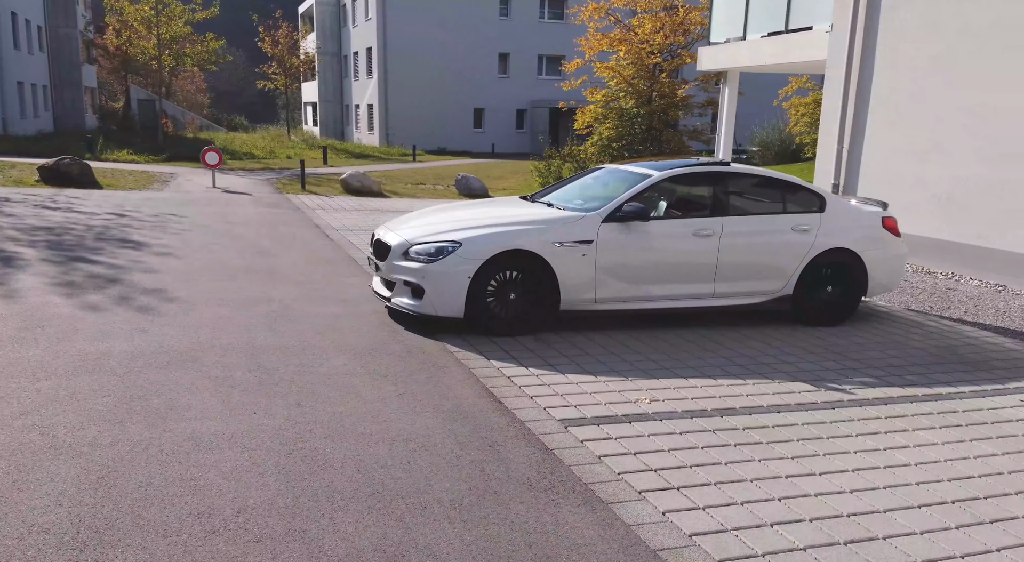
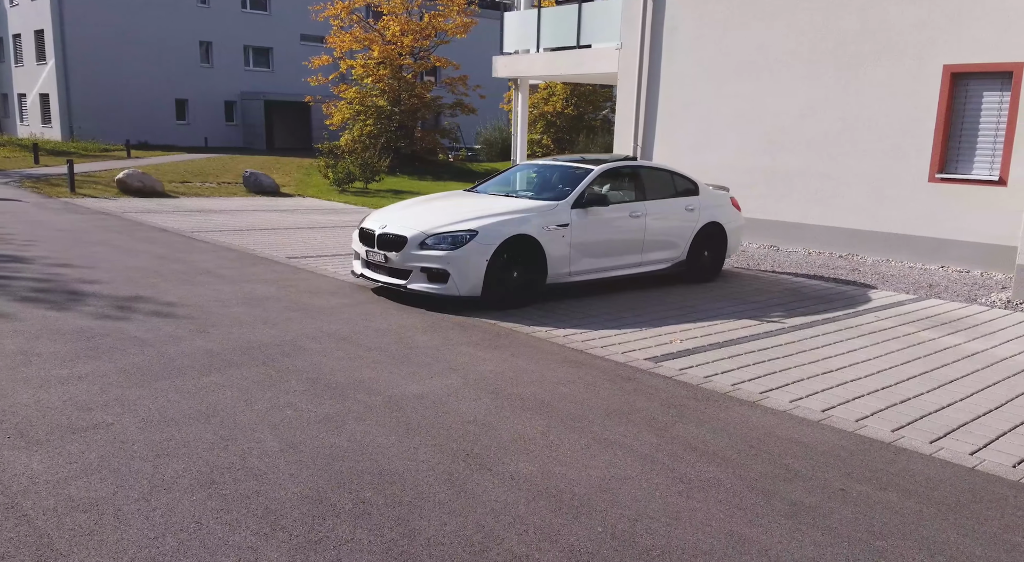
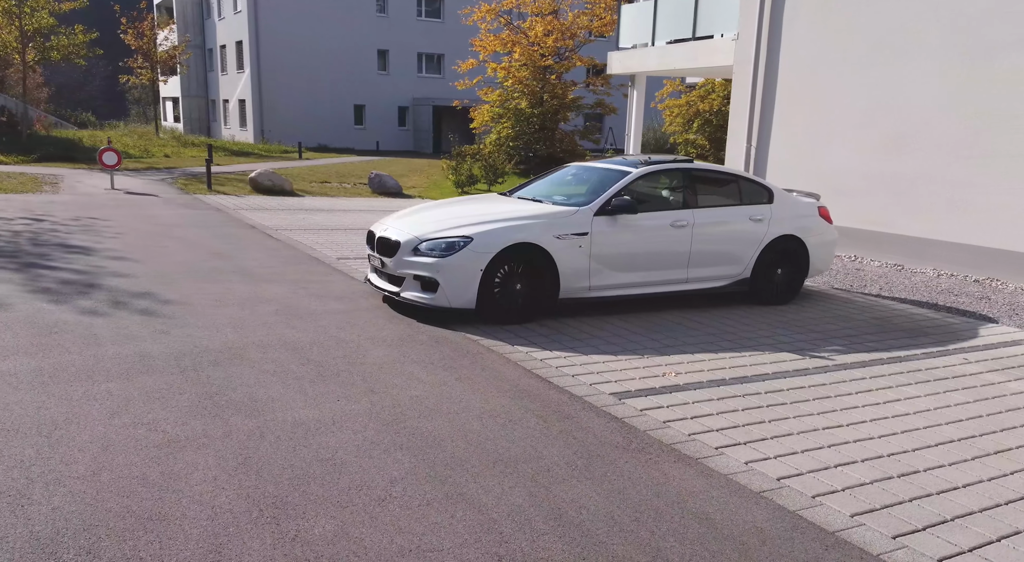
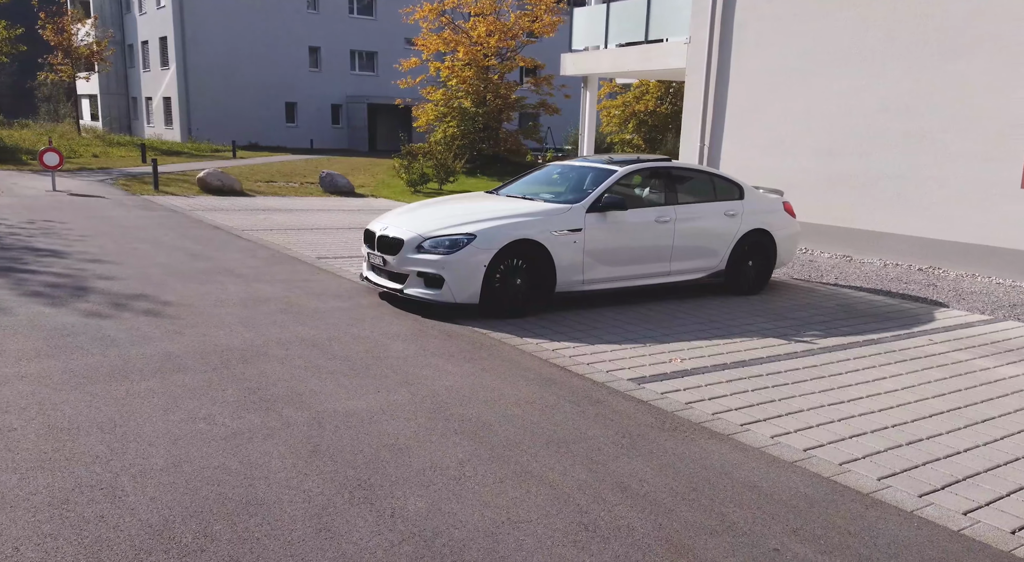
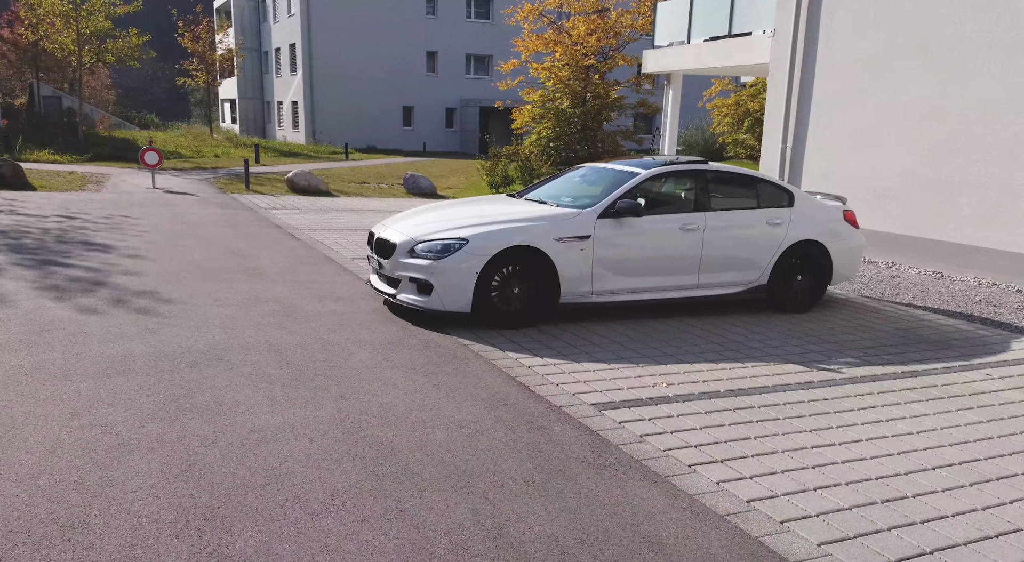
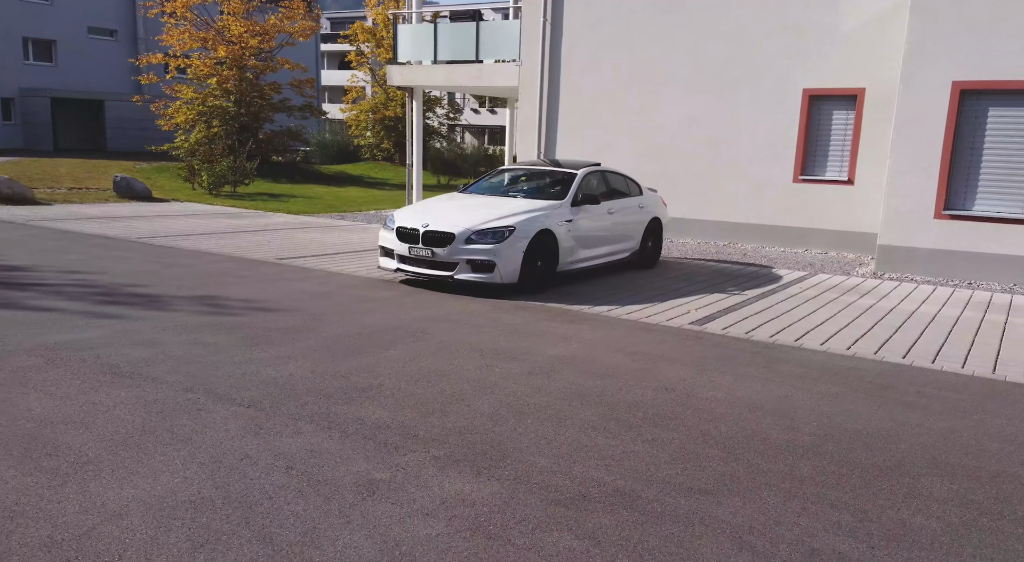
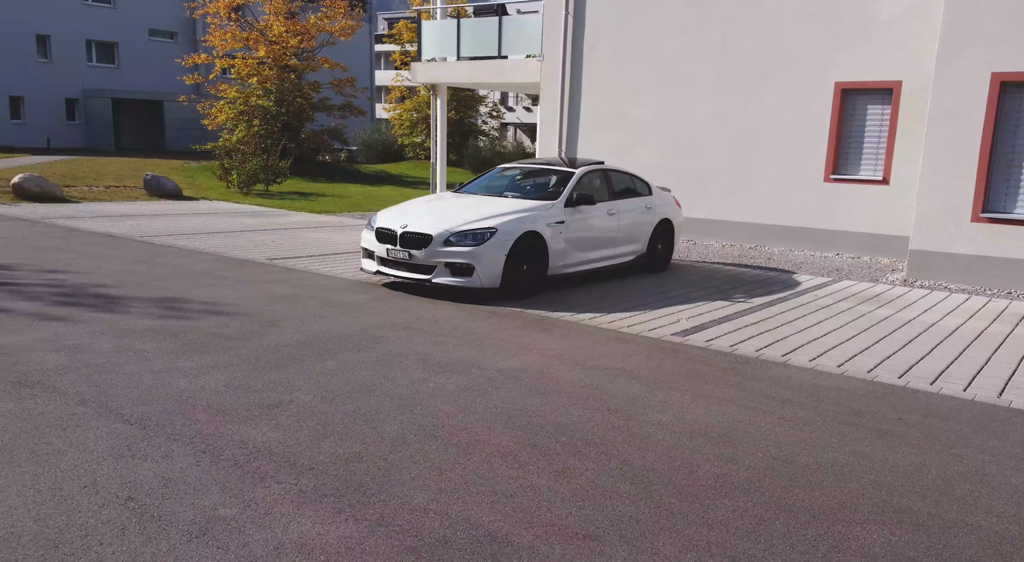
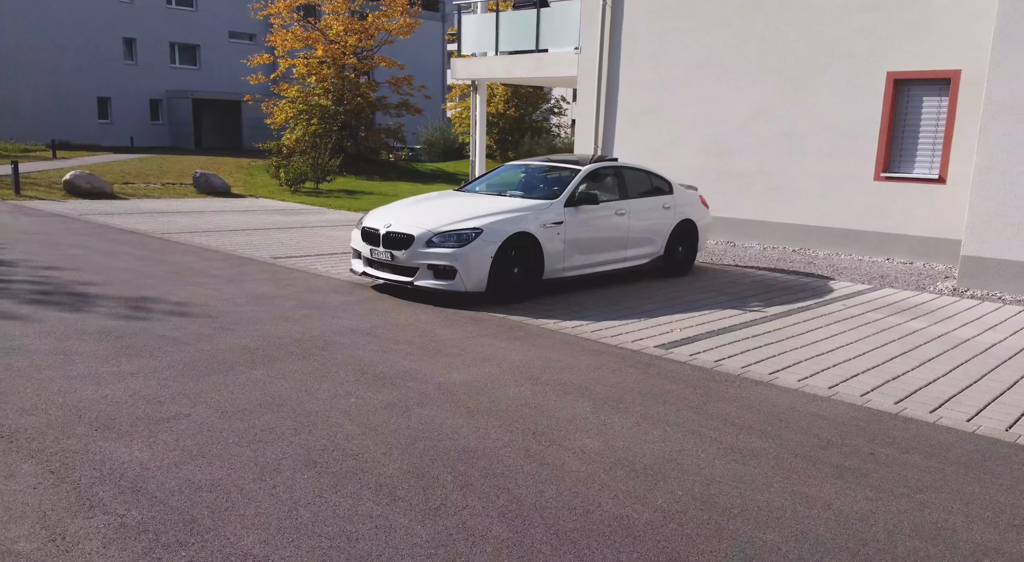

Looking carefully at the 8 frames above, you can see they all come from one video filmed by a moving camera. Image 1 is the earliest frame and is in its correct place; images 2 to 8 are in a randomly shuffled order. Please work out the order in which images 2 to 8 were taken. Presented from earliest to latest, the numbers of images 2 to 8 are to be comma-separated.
5, 3, 4, 2, 8, 7, 6
